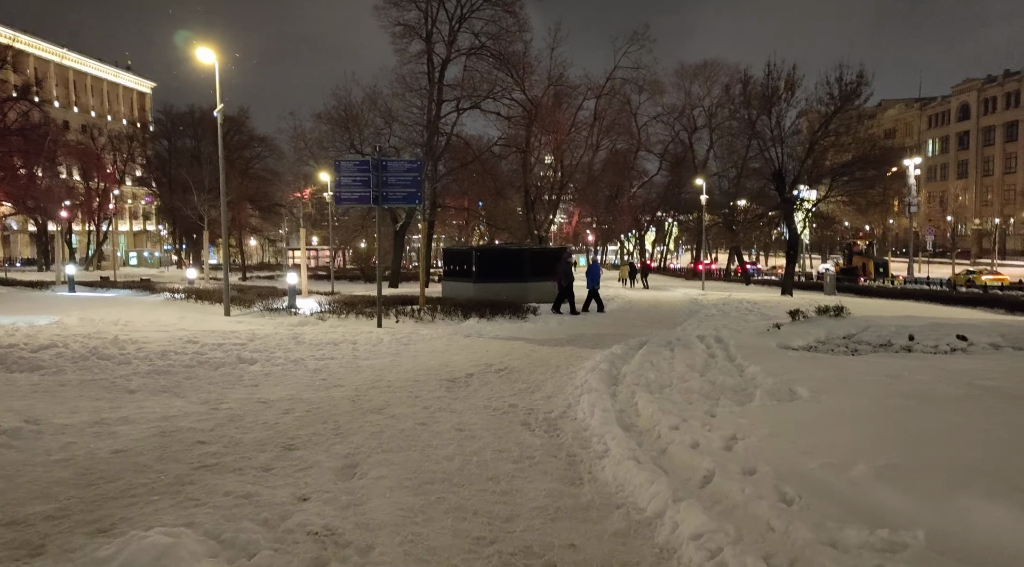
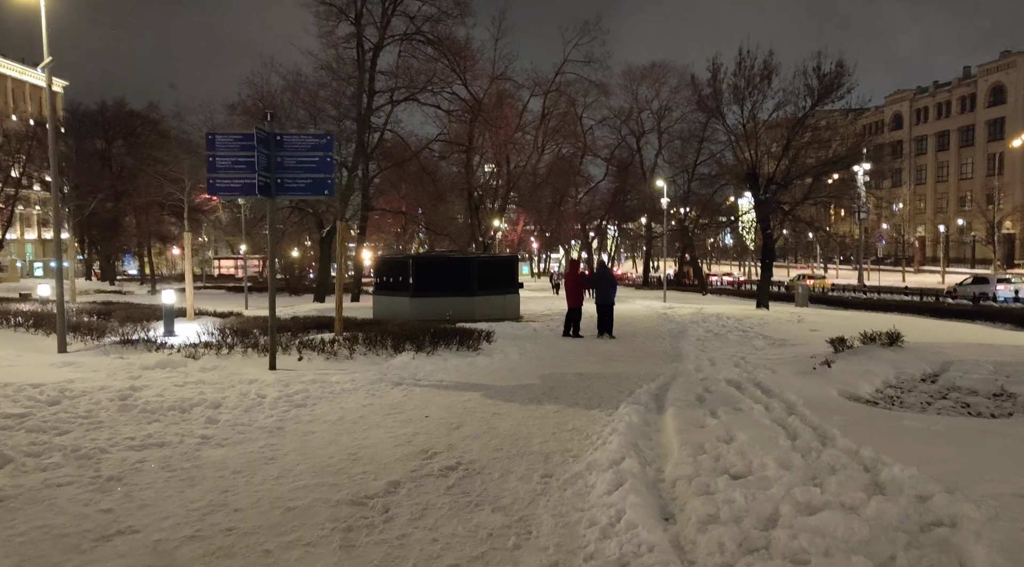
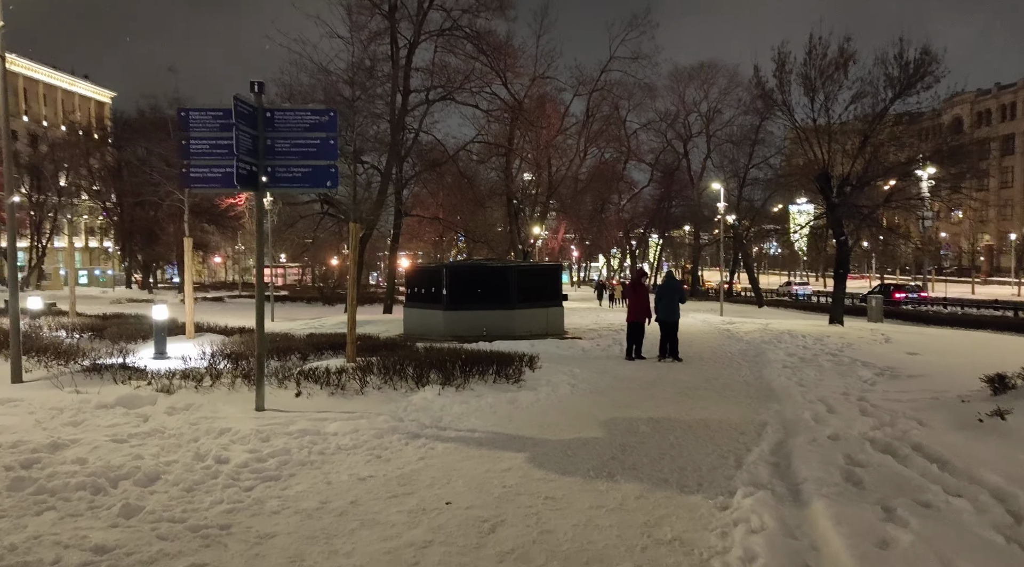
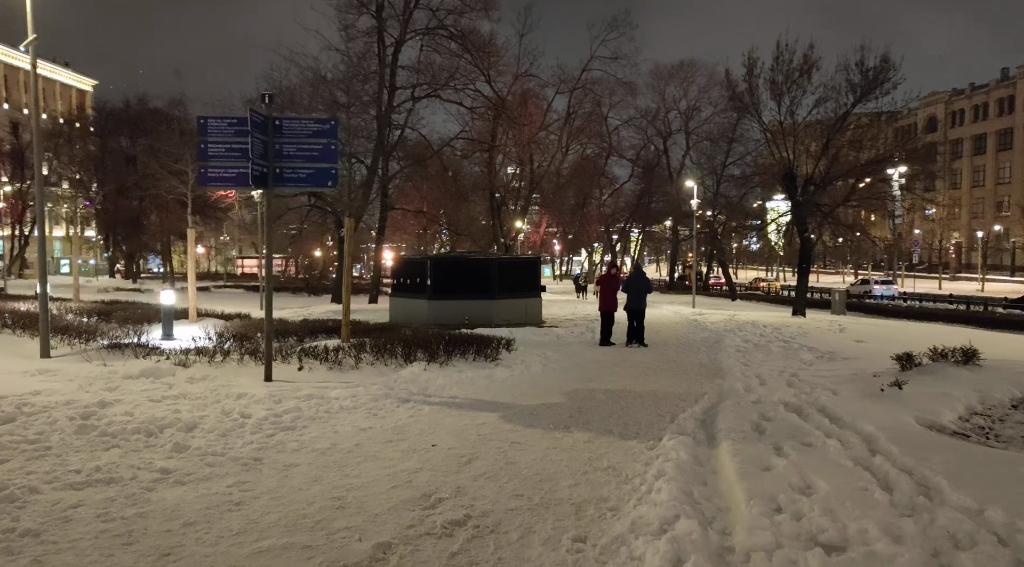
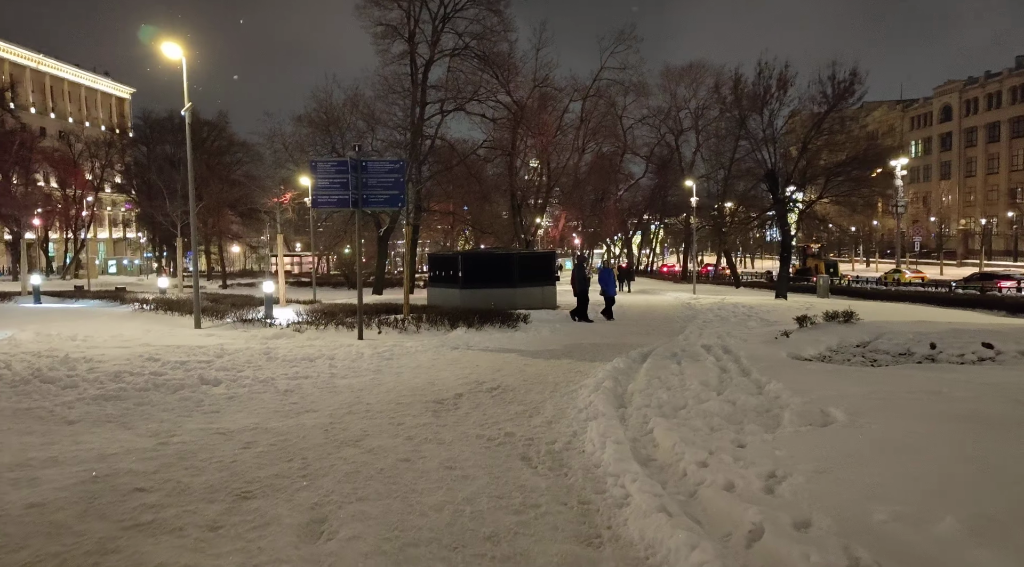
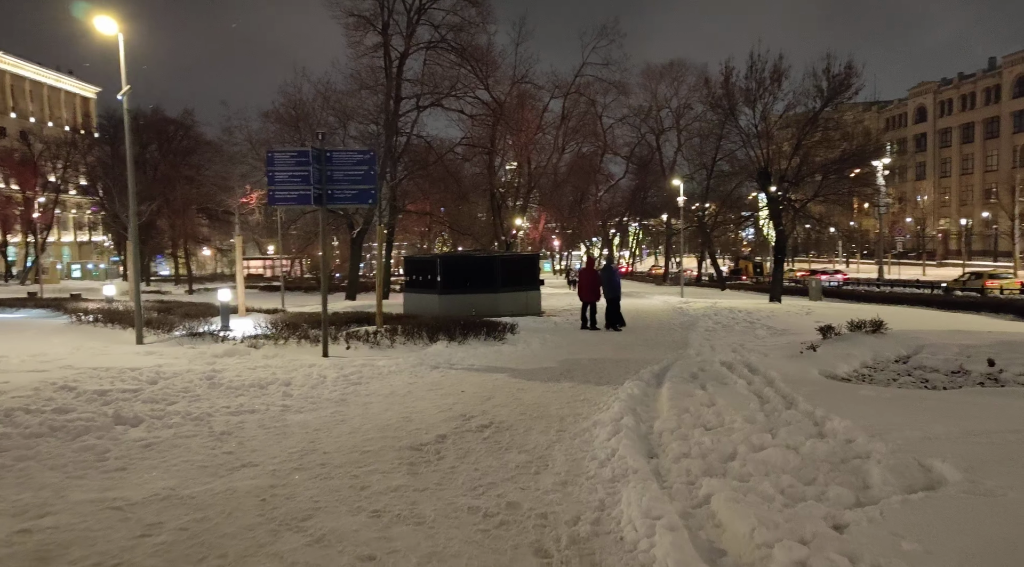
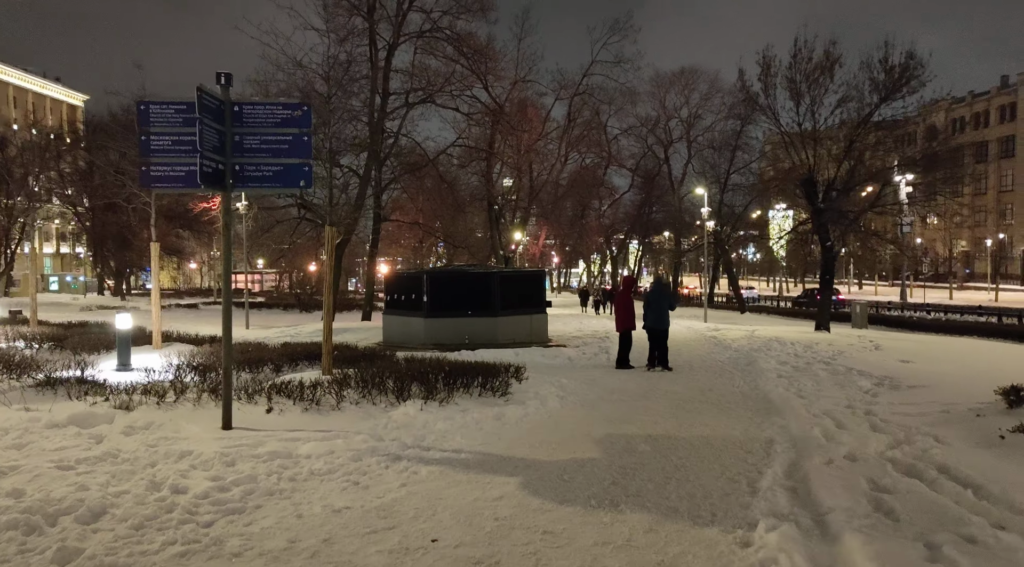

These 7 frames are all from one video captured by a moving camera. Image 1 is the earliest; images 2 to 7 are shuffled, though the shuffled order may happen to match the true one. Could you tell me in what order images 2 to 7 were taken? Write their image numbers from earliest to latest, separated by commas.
5, 6, 2, 4, 3, 7
